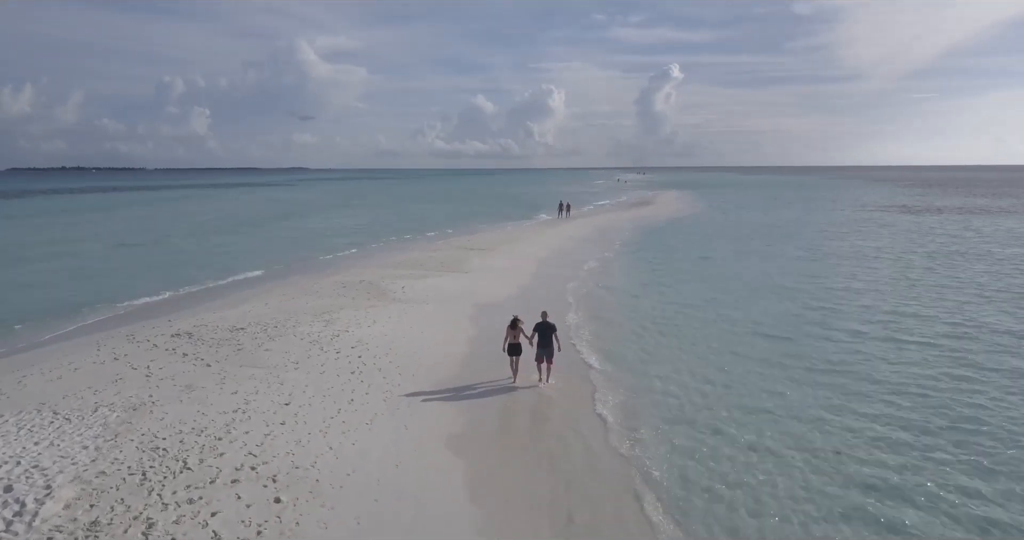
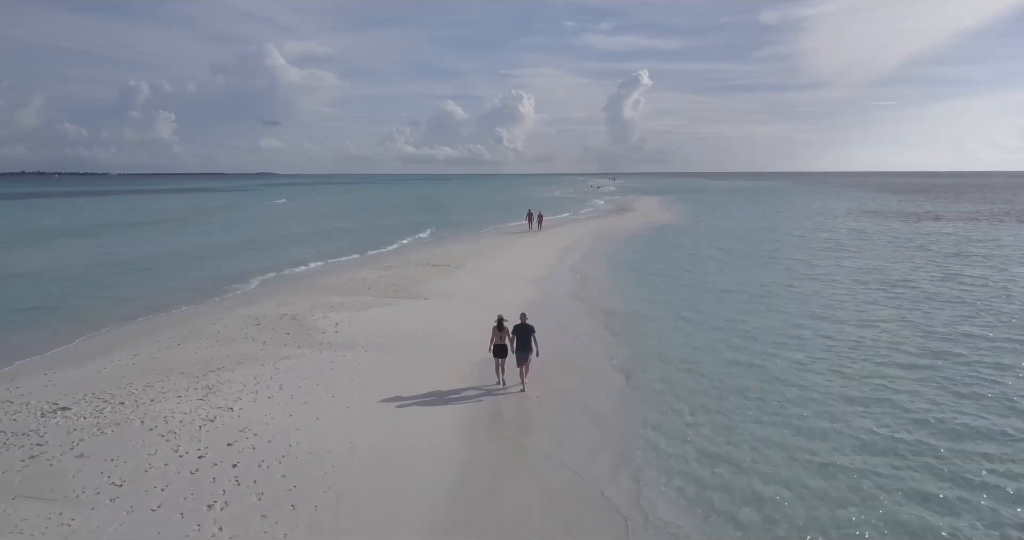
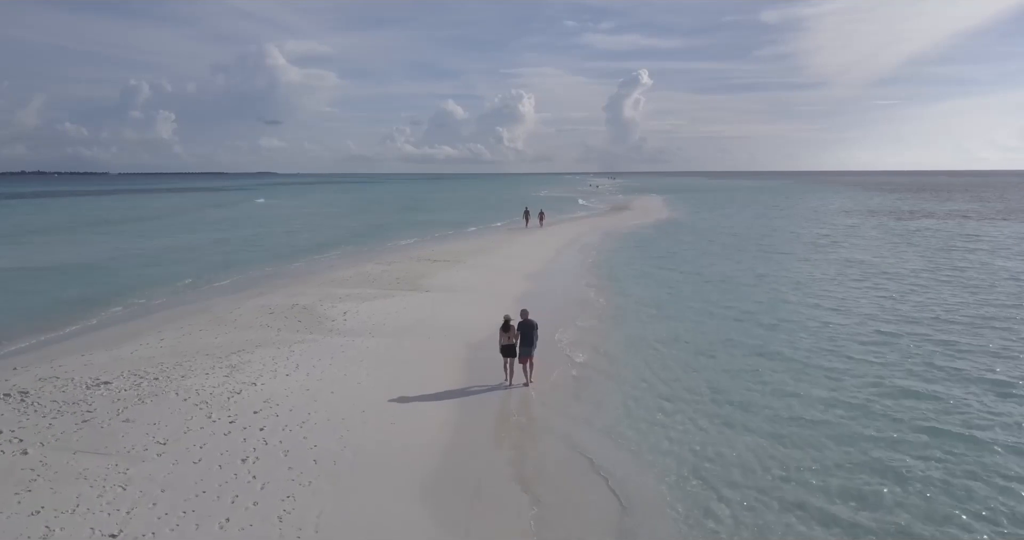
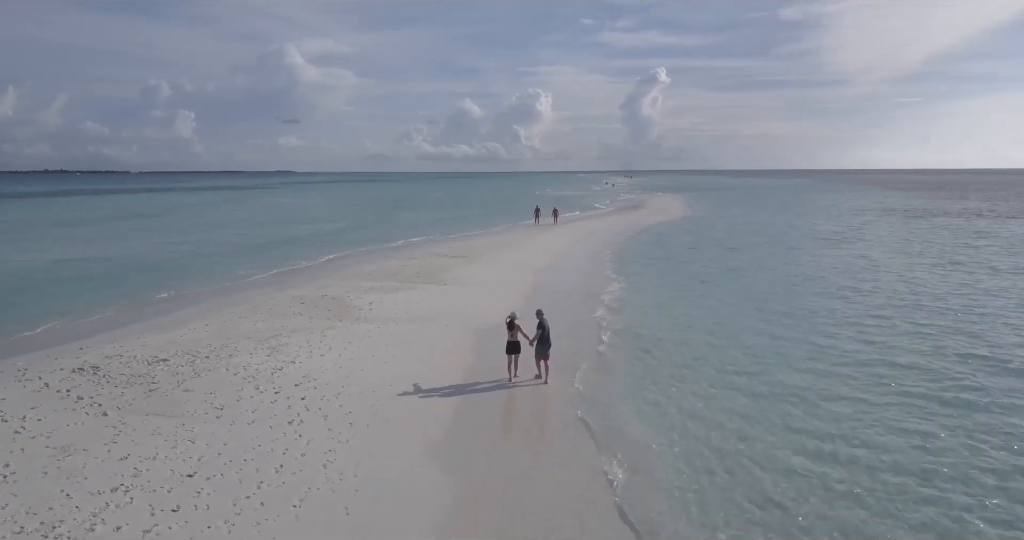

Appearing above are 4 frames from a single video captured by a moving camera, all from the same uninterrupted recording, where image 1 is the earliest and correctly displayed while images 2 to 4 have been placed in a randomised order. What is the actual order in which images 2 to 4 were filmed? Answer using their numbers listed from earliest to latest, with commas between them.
4, 3, 2
